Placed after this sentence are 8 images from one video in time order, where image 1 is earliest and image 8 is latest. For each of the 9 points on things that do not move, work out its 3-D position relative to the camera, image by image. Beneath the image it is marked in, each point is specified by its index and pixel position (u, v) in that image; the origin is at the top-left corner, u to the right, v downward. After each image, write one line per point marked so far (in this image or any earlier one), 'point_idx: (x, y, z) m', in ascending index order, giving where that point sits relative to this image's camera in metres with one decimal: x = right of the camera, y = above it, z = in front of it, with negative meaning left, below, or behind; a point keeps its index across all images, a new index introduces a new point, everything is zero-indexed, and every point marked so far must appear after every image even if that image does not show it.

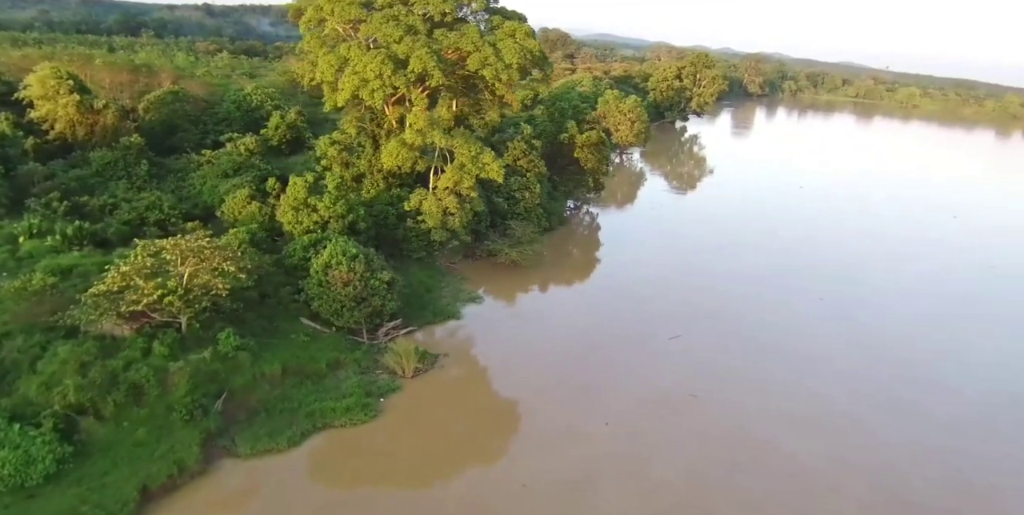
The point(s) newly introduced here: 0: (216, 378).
0: (-4.4, -1.8, +10.5) m
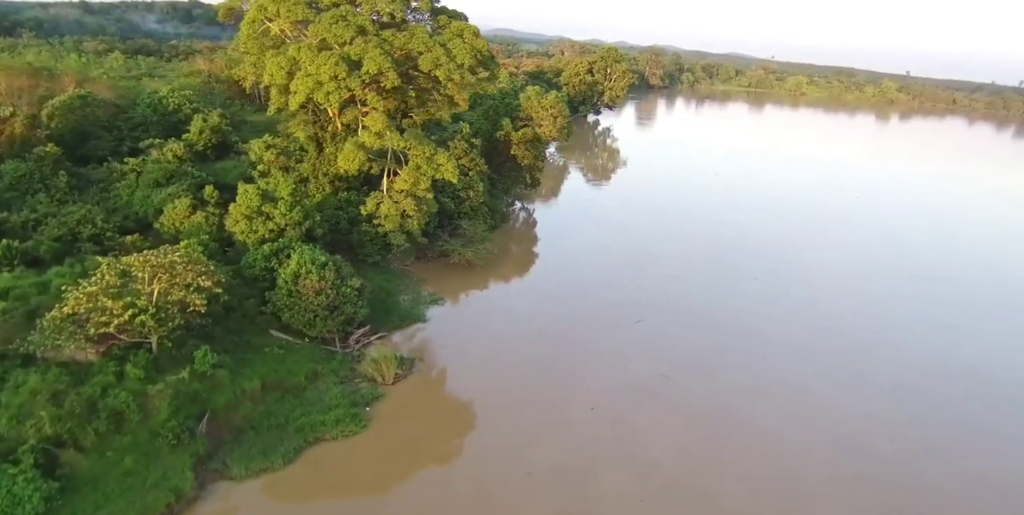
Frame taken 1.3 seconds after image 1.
0: (-4.5, -2.0, +10.0) m
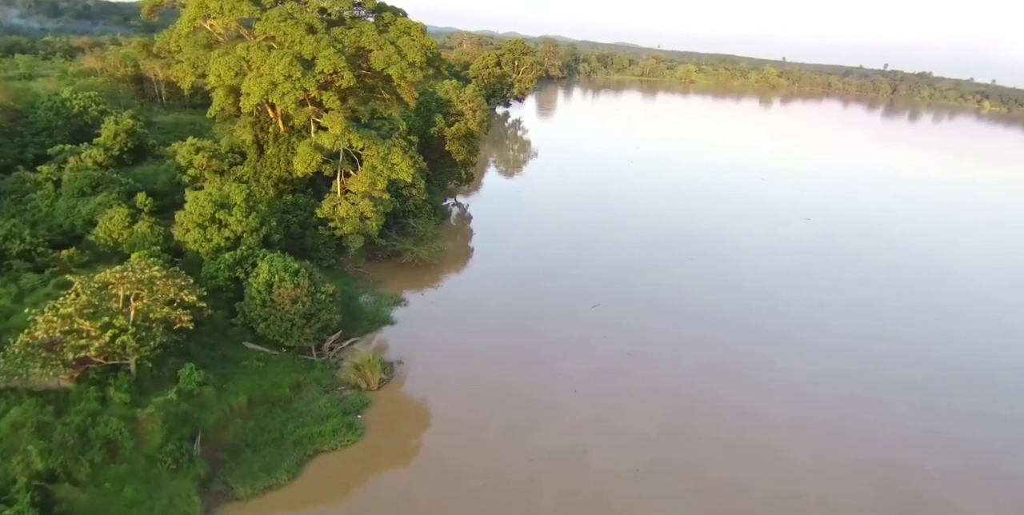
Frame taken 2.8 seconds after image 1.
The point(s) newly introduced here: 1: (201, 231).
0: (-4.4, -2.2, +9.6) m
1: (-6.4, +0.6, +14.6) m
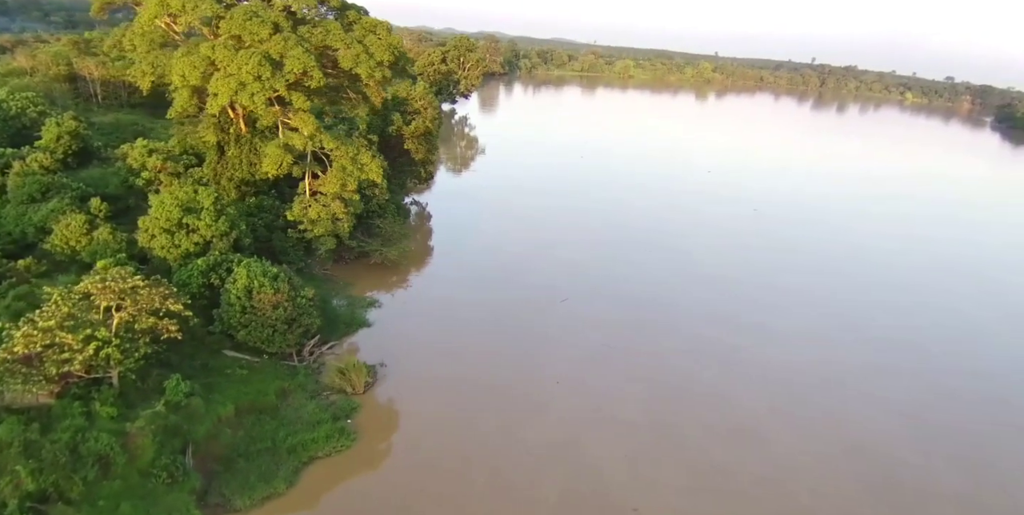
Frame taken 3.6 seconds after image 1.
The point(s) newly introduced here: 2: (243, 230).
0: (-4.4, -2.3, +9.3) m
1: (-6.9, +0.4, +14.2) m
2: (-5.9, +0.6, +15.5) m
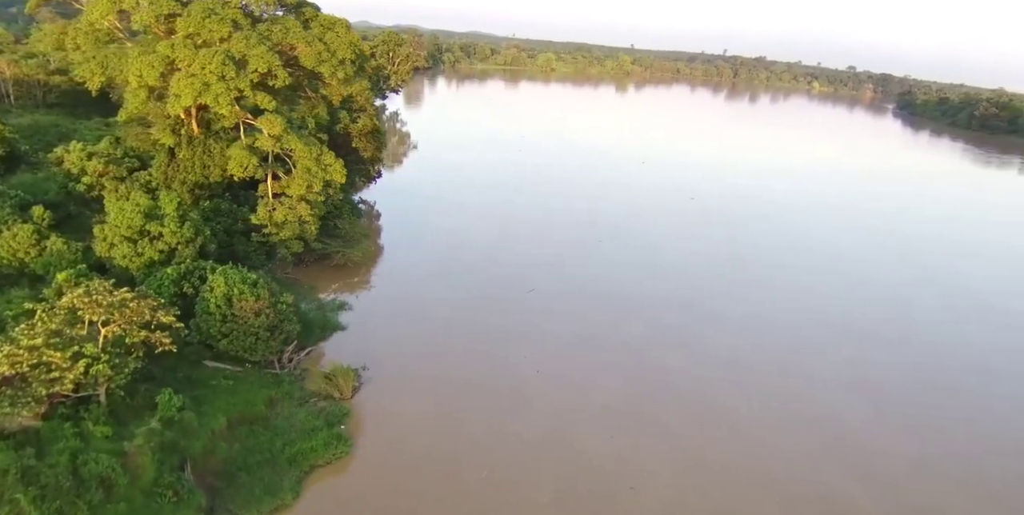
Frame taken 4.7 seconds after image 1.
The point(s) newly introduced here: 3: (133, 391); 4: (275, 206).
0: (-4.3, -2.4, +9.0) m
1: (-7.3, +0.2, +13.6) m
2: (-6.5, +0.5, +15.0) m
3: (-5.1, -1.8, +9.5) m
4: (-5.5, +1.2, +16.5) m
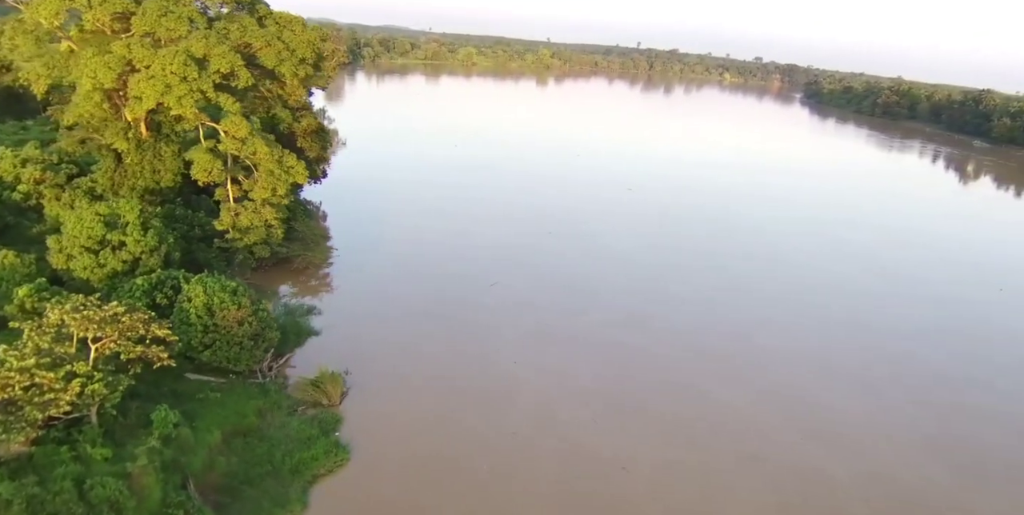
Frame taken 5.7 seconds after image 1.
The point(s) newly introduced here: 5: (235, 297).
0: (-4.1, -2.5, +8.7) m
1: (-7.6, 0.0, +12.9) m
2: (-7.0, +0.3, +14.5) m
3: (-5.0, -2.0, +9.1) m
4: (-6.2, +1.1, +16.0) m
5: (-4.5, -0.6, +11.6) m
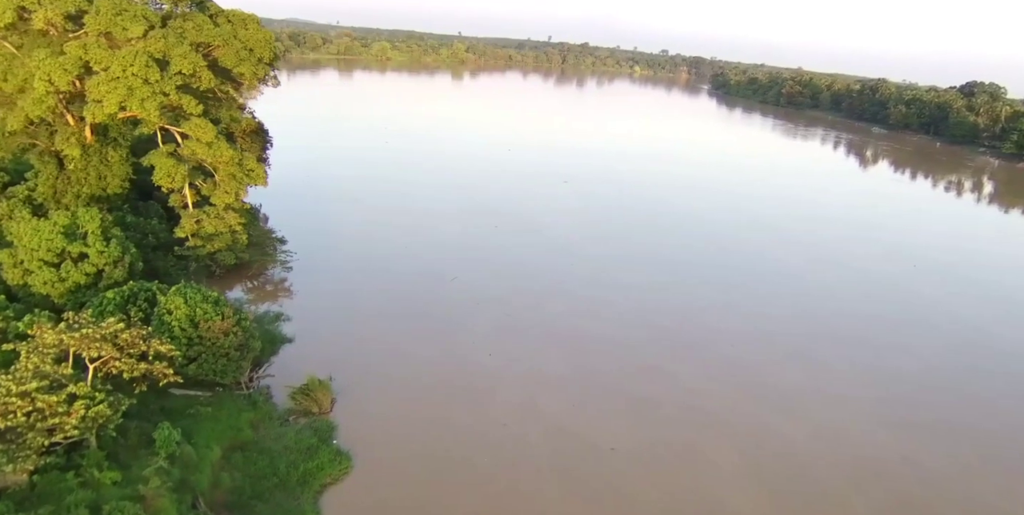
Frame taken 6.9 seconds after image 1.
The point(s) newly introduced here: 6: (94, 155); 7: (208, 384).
0: (-3.9, -2.7, +8.4) m
1: (-7.9, -0.2, +12.2) m
2: (-7.4, +0.1, +13.8) m
3: (-4.8, -2.1, +8.8) m
4: (-6.8, +0.9, +15.4) m
5: (-4.7, -0.8, +11.3) m
6: (-9.1, +2.3, +15.5) m
7: (-4.8, -2.0, +11.1) m
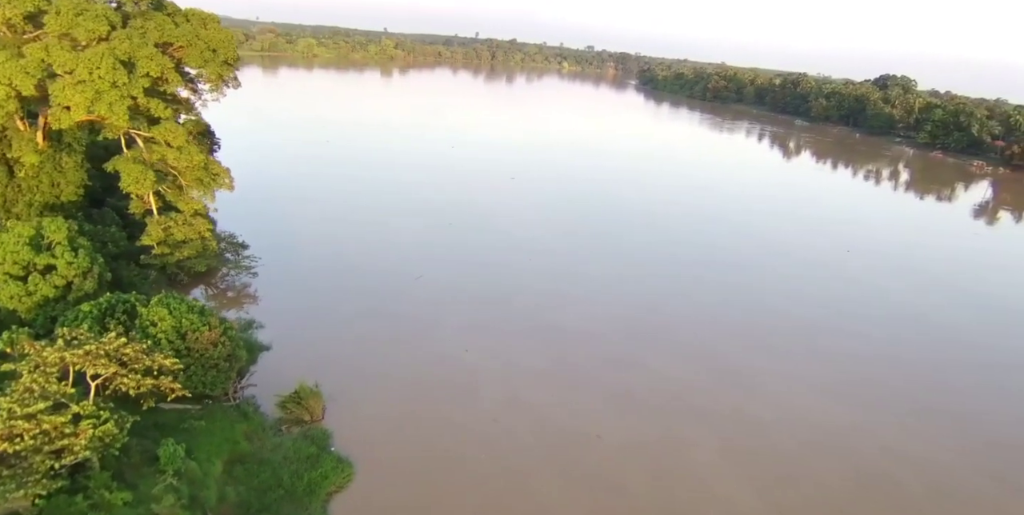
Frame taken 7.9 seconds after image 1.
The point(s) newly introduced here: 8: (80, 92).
0: (-3.7, -2.8, +8.2) m
1: (-8.1, -0.4, +11.7) m
2: (-7.7, -0.1, +13.3) m
3: (-4.7, -2.3, +8.5) m
4: (-7.3, +0.7, +14.9) m
5: (-4.7, -0.9, +11.0) m
6: (-9.6, +2.0, +14.8) m
7: (-4.8, -2.1, +10.8) m
8: (-7.4, +2.8, +12.0) m
